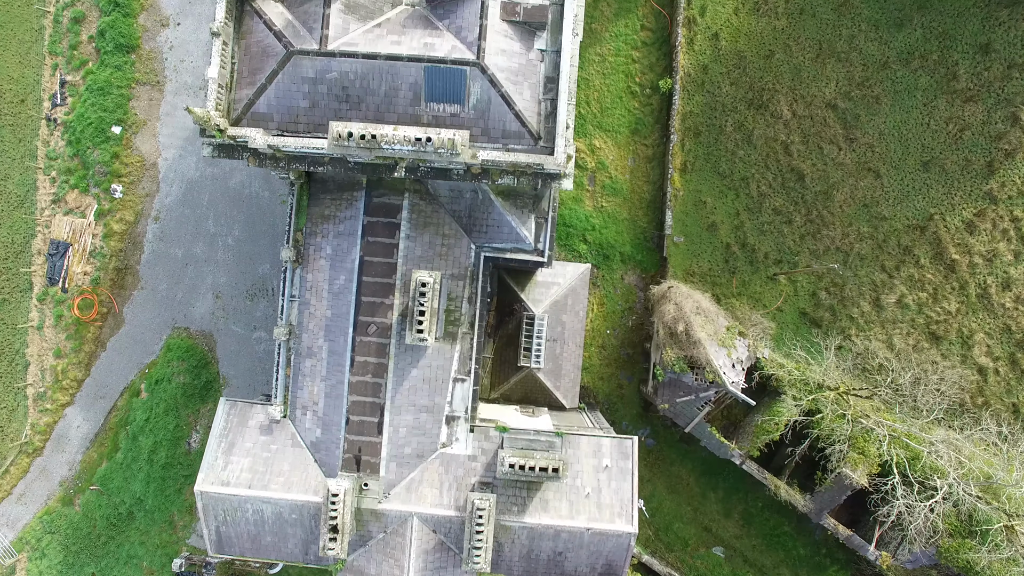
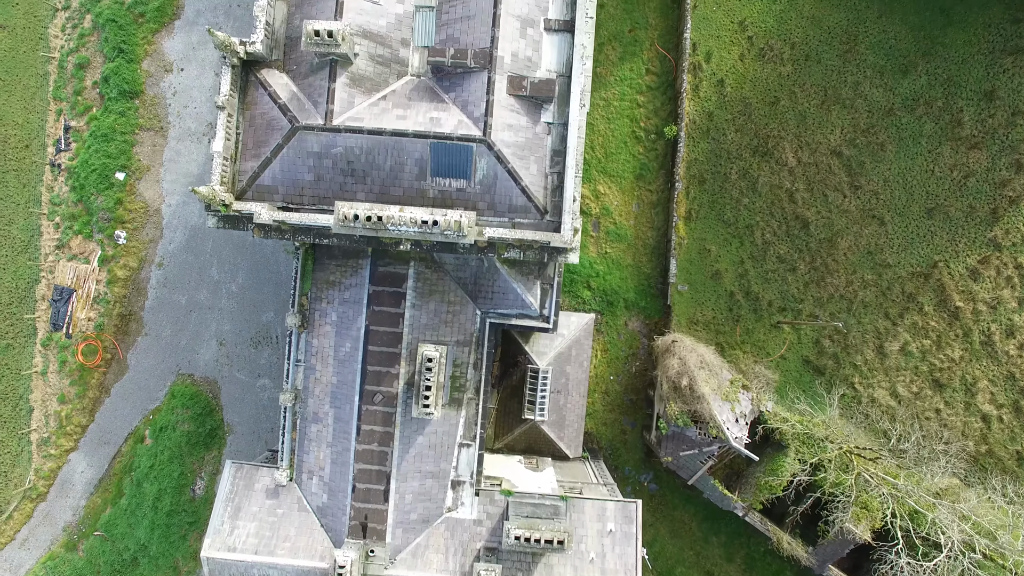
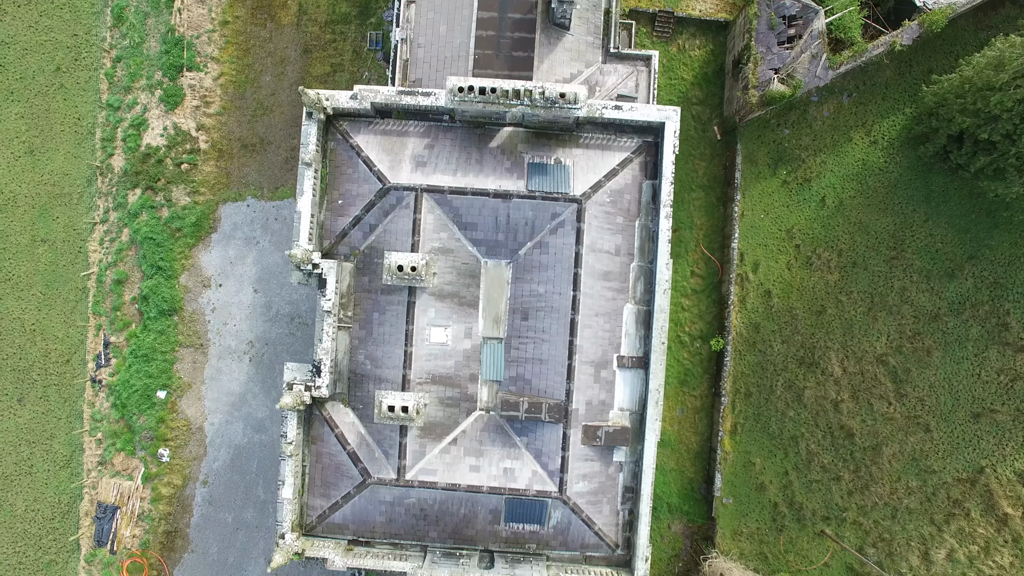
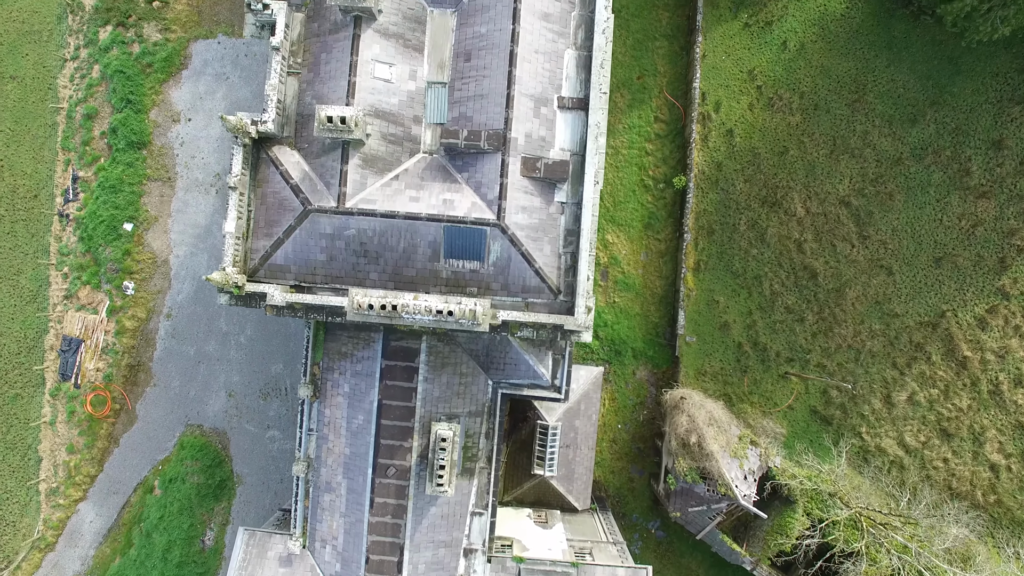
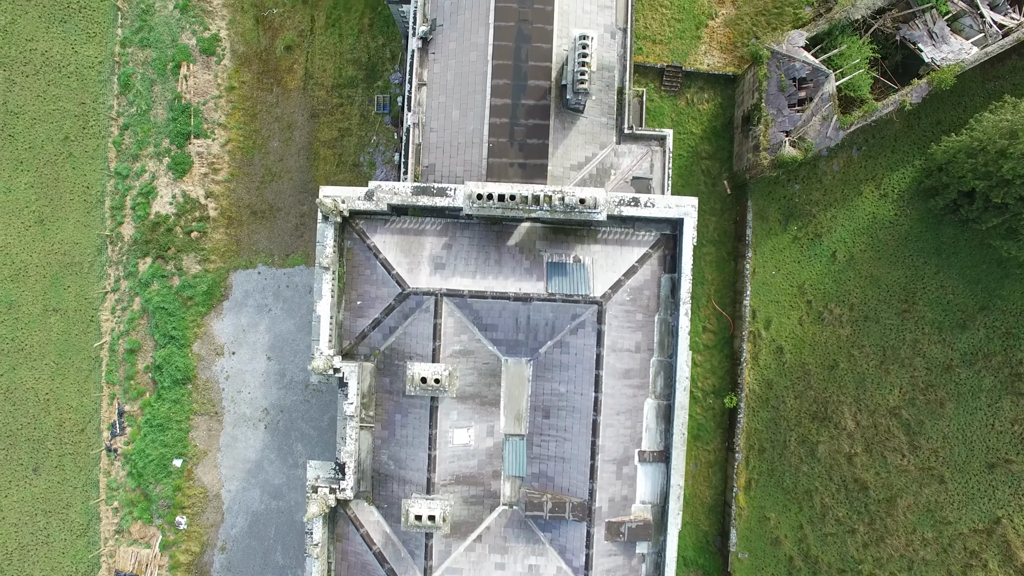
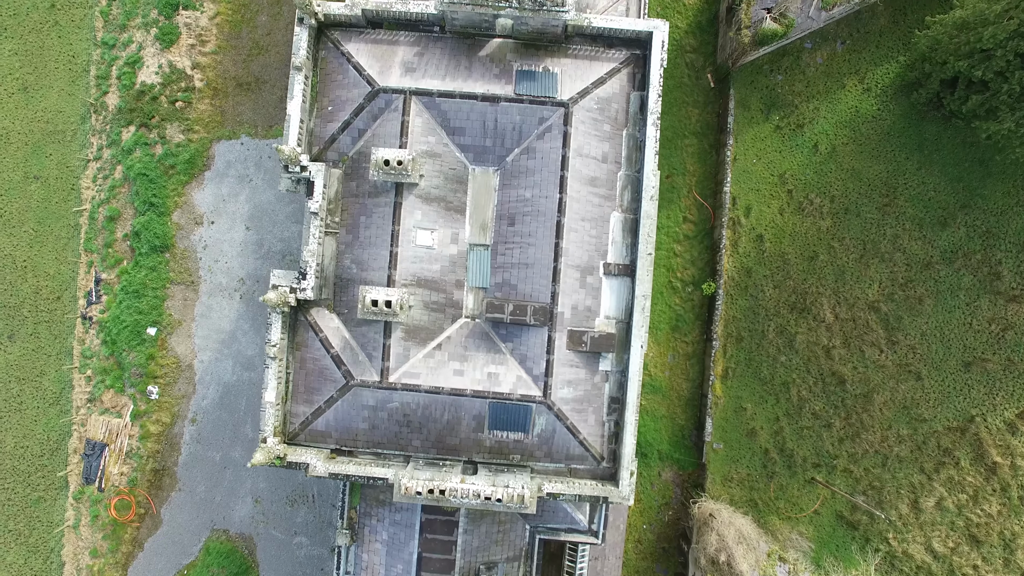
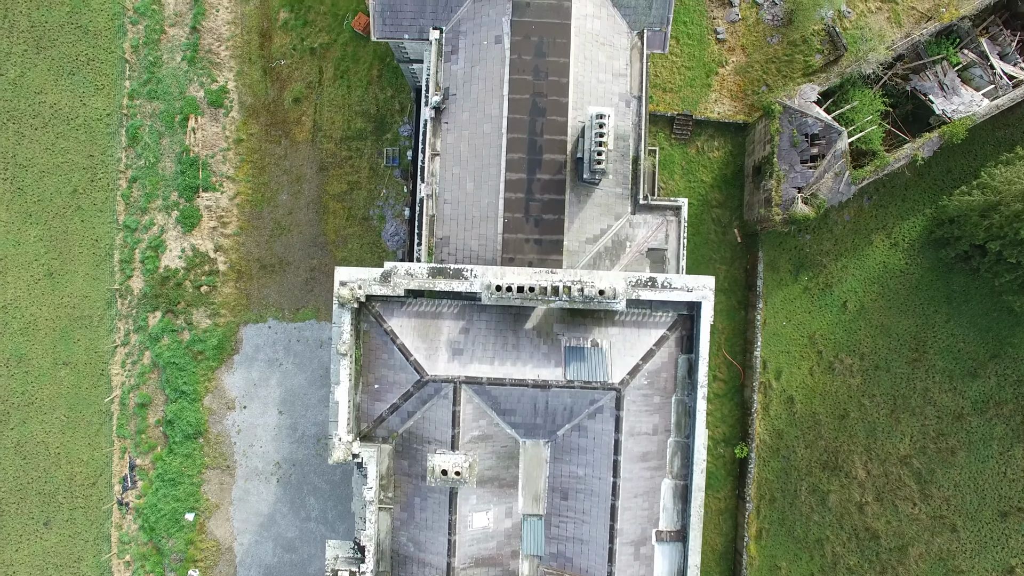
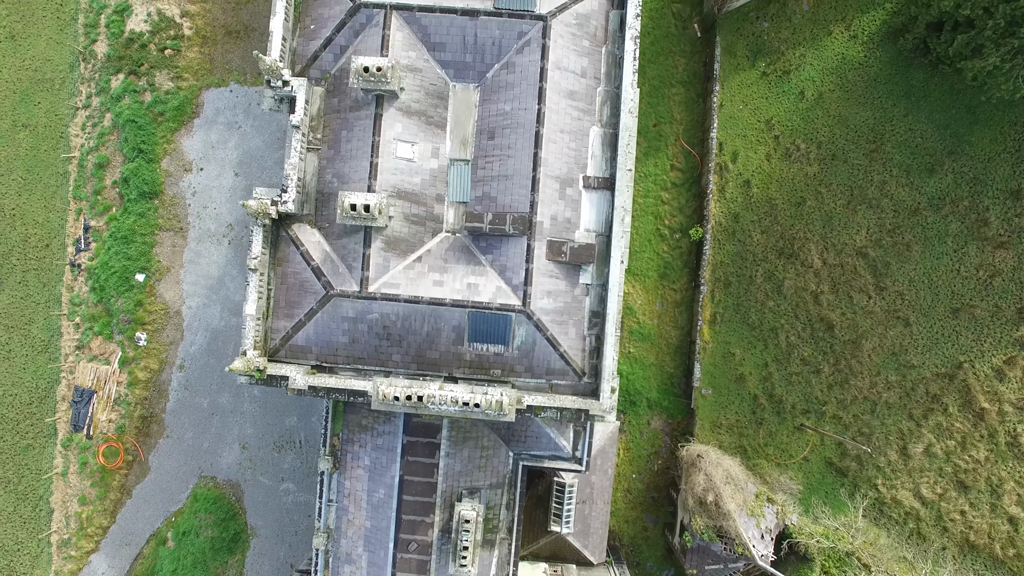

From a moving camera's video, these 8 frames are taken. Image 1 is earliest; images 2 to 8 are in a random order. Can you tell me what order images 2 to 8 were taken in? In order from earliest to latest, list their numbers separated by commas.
2, 4, 8, 6, 3, 5, 7
